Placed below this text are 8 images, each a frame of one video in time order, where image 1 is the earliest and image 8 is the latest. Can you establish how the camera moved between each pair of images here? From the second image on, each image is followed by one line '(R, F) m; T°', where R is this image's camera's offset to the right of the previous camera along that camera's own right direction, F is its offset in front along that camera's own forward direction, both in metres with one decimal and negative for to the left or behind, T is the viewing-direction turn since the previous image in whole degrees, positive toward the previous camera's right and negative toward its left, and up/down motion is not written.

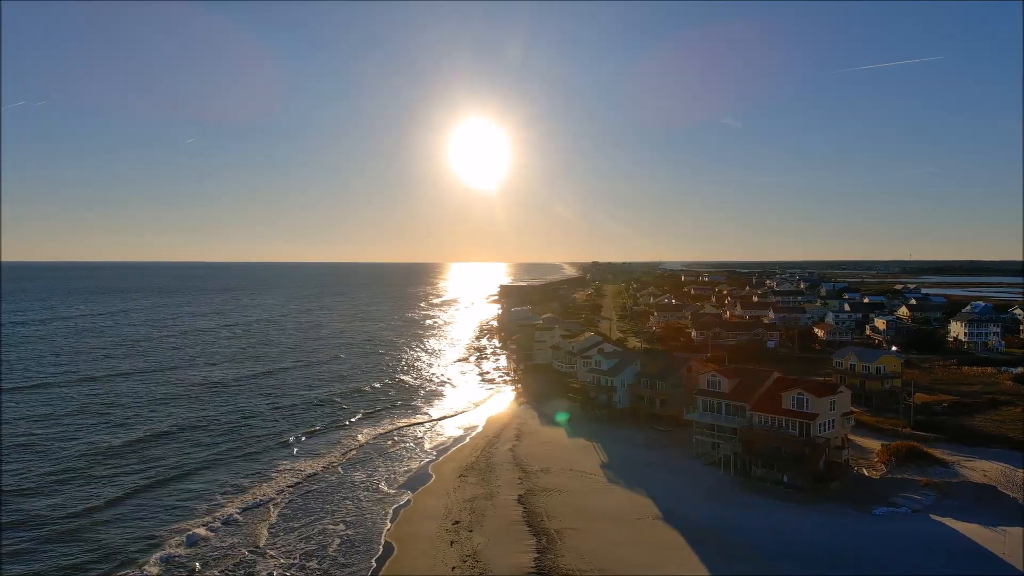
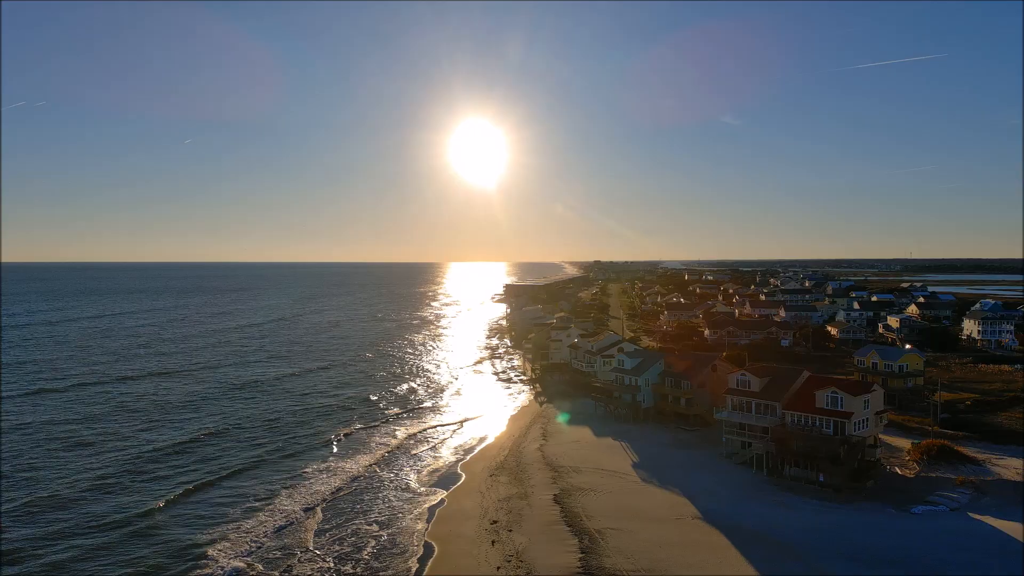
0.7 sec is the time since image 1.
(-1.6, +0.1) m; 0°
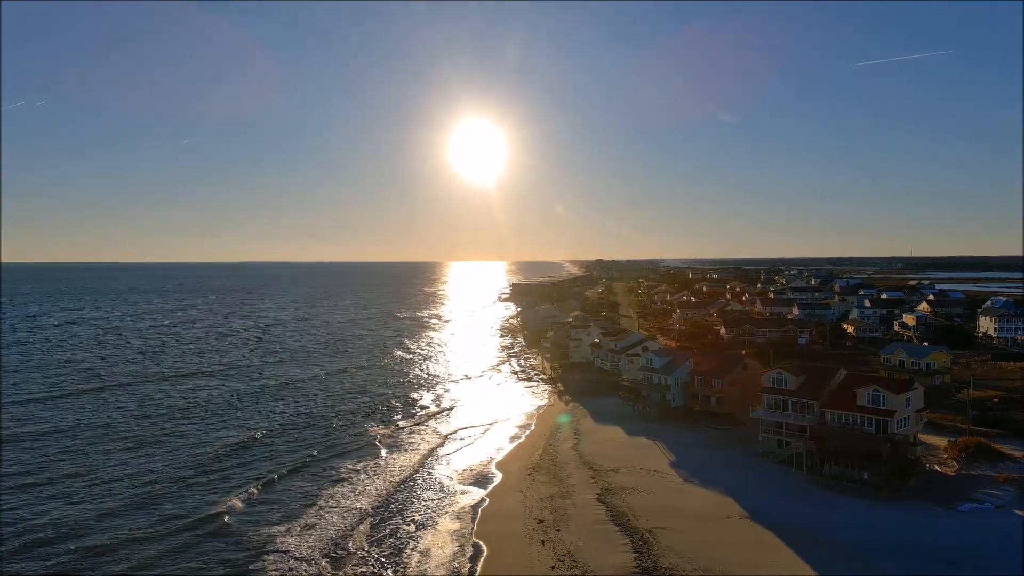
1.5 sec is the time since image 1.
(-1.9, +0.1) m; 0°
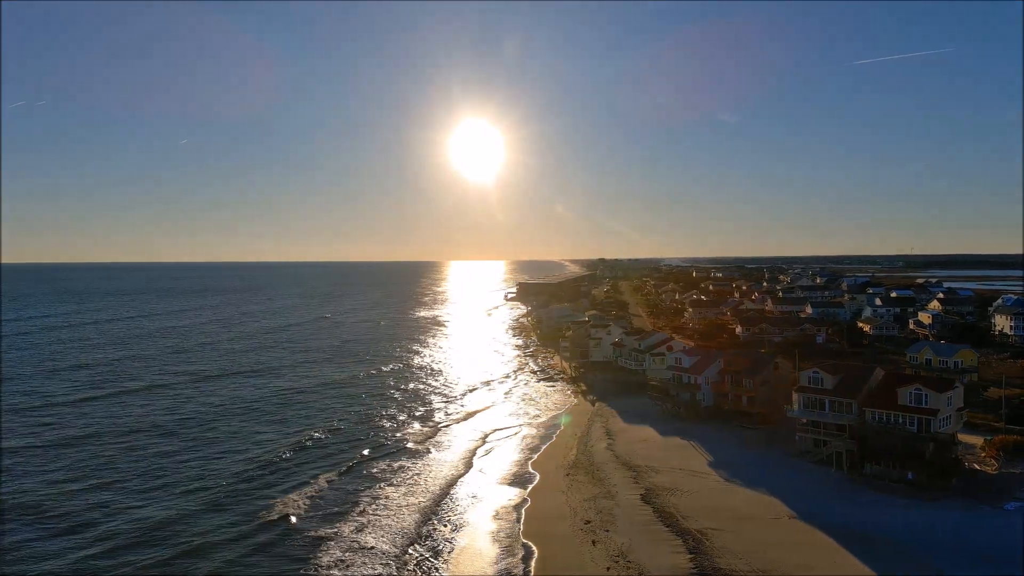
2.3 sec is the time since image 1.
(-1.9, +0.2) m; 0°
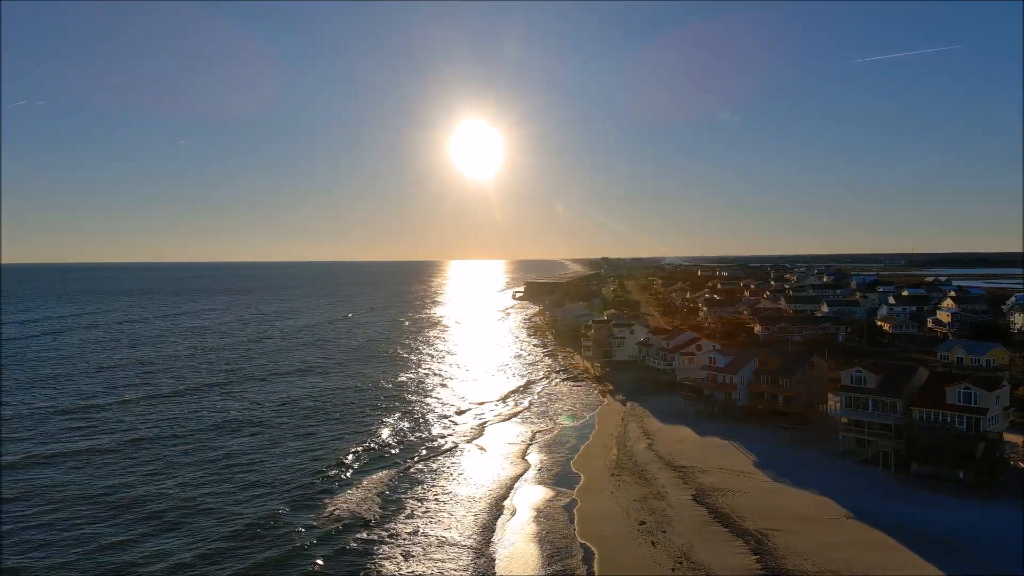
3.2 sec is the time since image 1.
(-2.2, +0.2) m; 0°
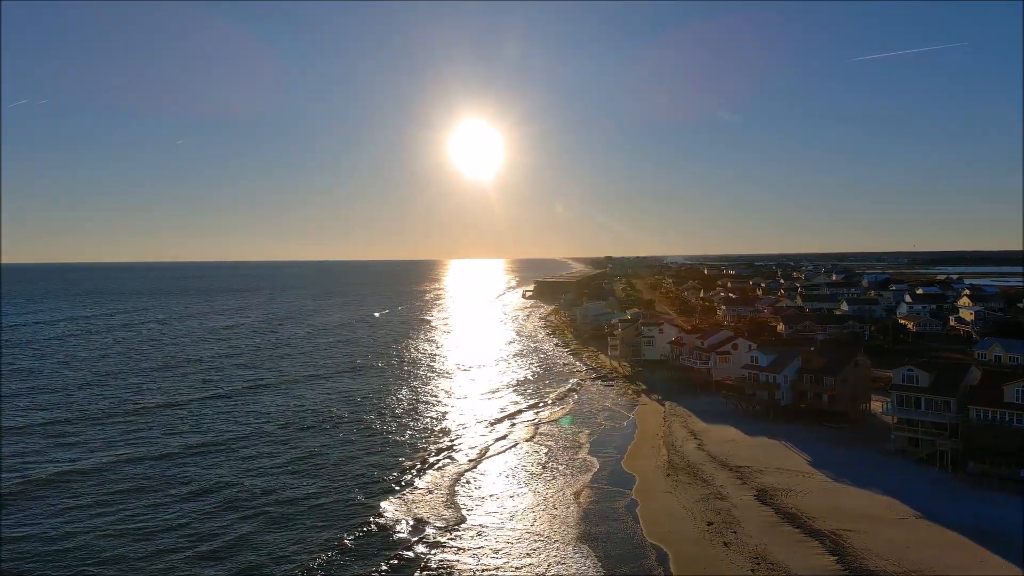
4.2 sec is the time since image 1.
(-2.7, +0.2) m; 0°
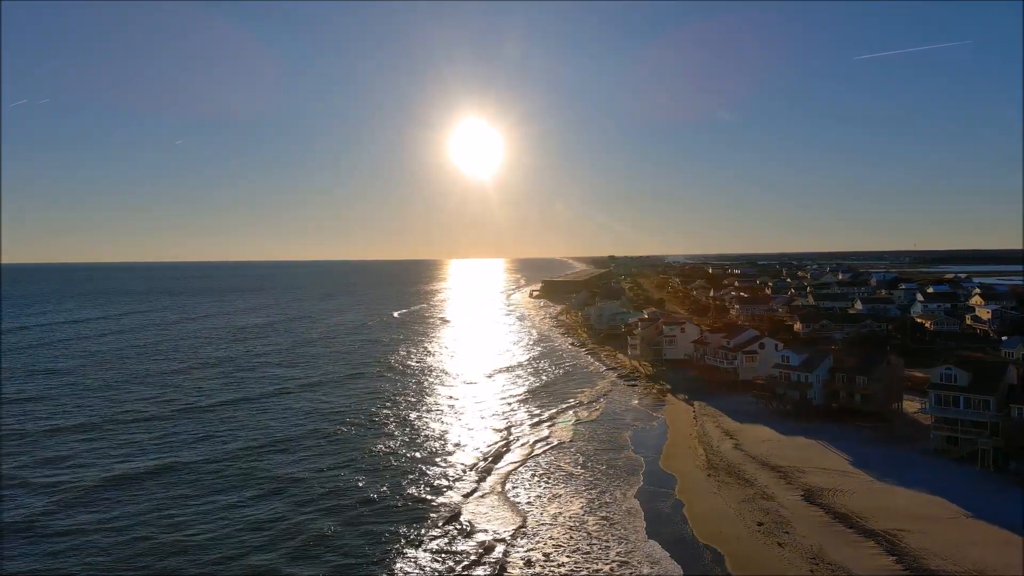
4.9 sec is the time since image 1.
(-2.0, +0.1) m; 0°
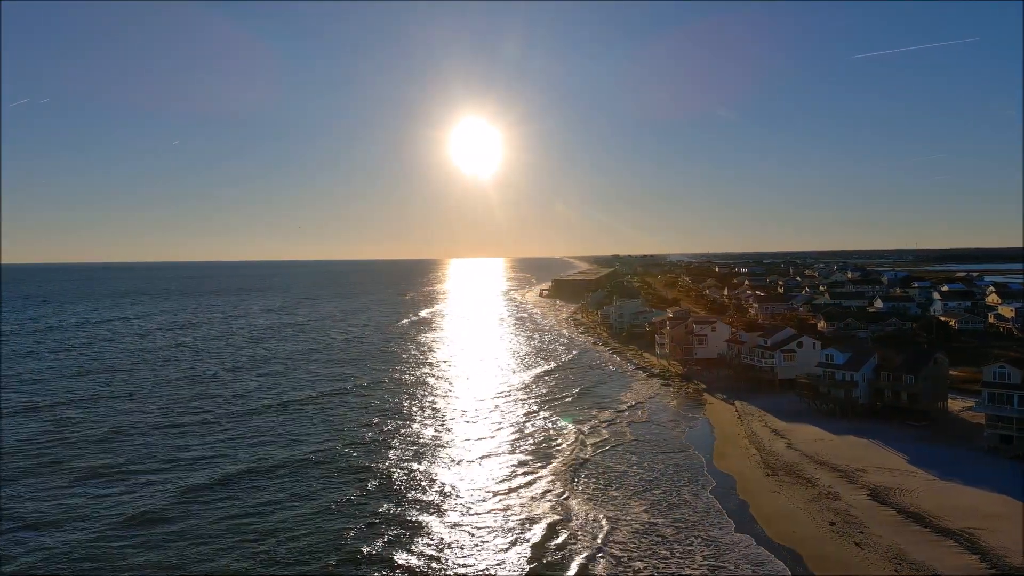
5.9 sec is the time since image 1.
(-2.9, +0.1) m; 0°
